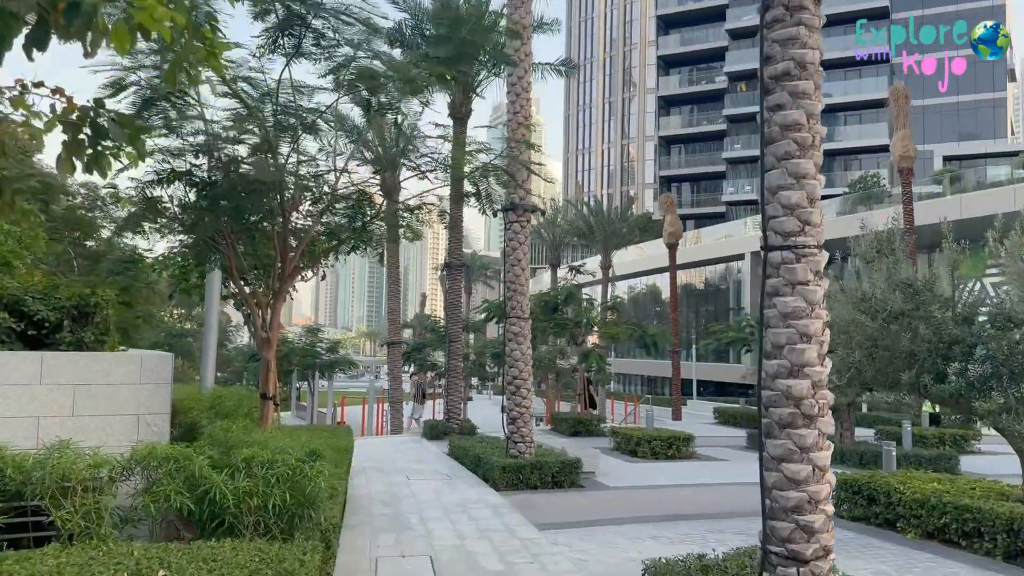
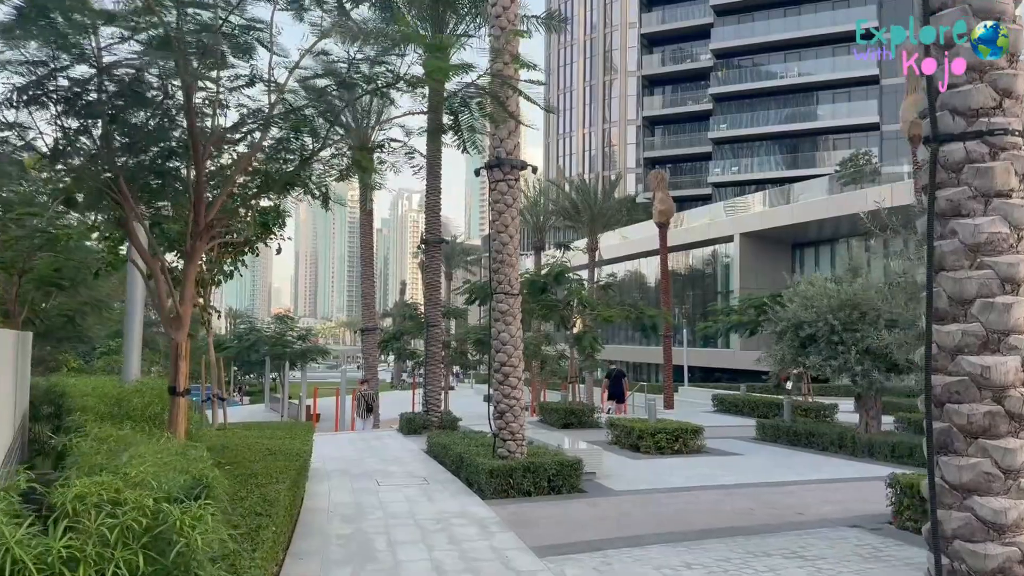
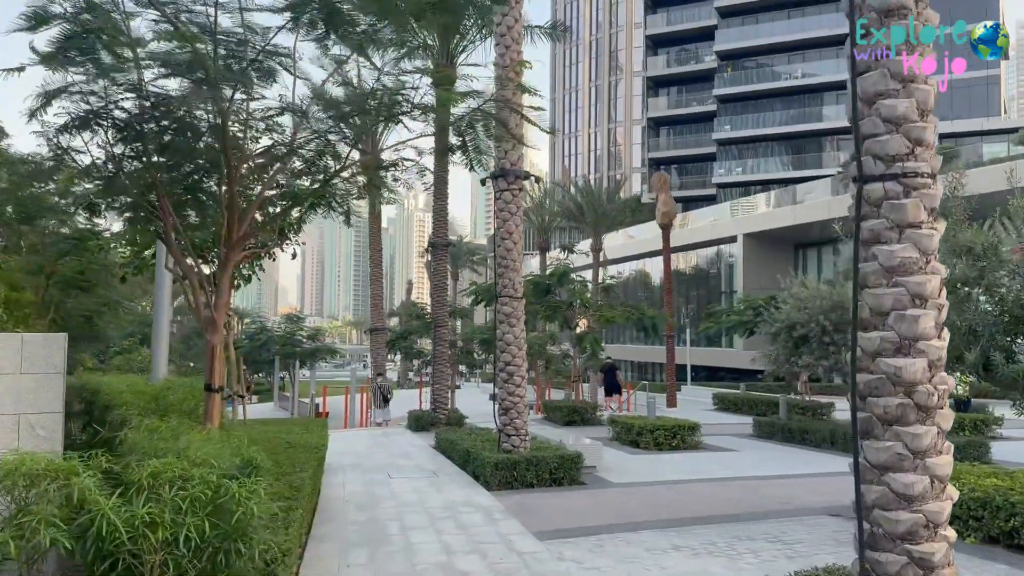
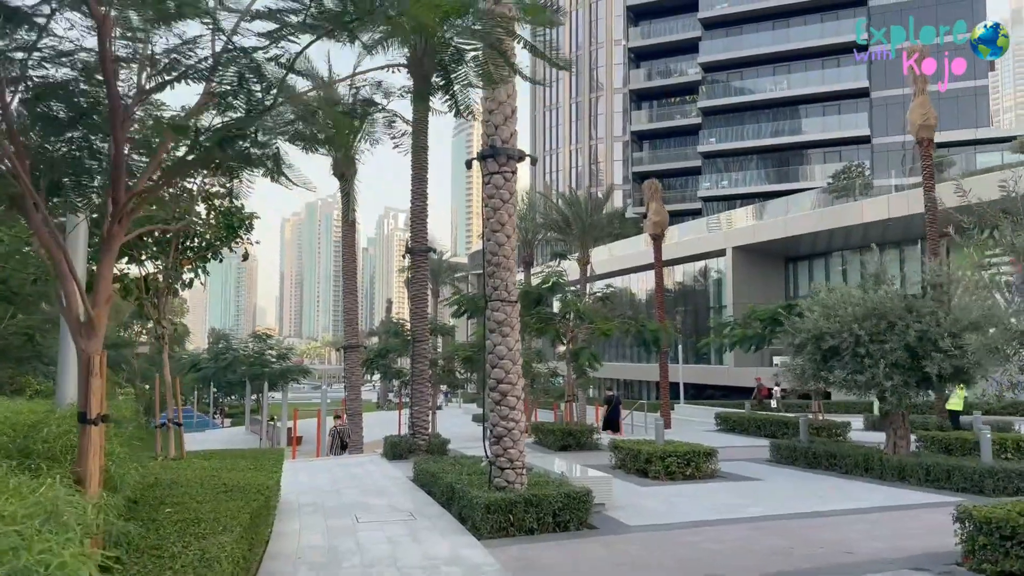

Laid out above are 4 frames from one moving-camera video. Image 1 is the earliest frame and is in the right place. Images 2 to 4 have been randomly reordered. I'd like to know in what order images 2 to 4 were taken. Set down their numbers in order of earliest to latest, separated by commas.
3, 2, 4
